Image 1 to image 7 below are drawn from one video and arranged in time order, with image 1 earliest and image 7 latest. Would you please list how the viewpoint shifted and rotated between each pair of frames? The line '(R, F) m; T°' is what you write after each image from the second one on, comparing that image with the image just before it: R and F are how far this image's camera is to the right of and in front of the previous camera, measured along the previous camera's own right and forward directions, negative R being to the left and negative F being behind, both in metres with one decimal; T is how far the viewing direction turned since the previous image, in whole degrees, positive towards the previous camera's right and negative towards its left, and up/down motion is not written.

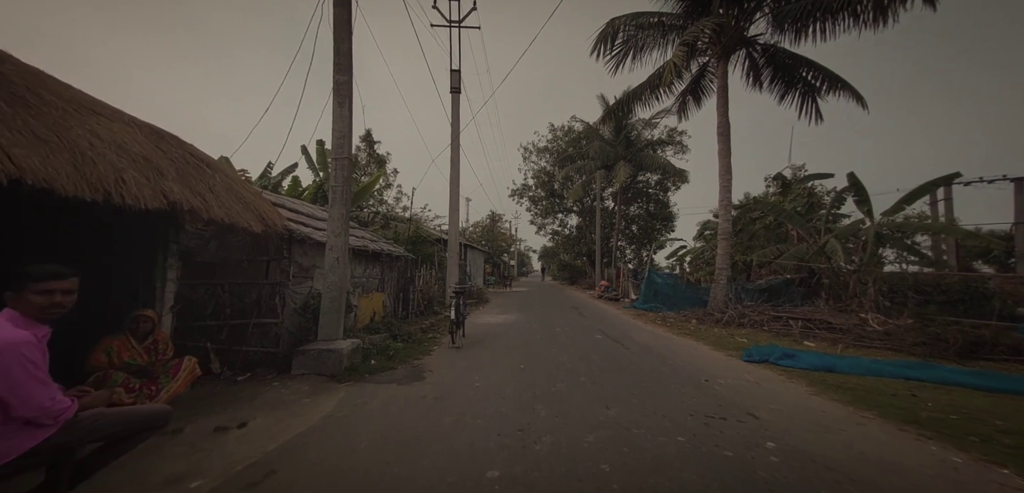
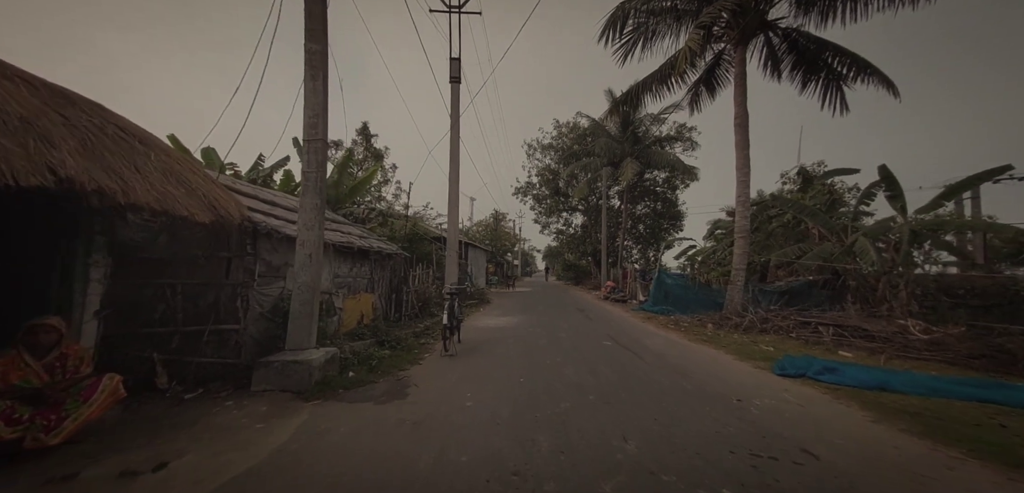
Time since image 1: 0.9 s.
(+0.1, +0.8) m; -1°
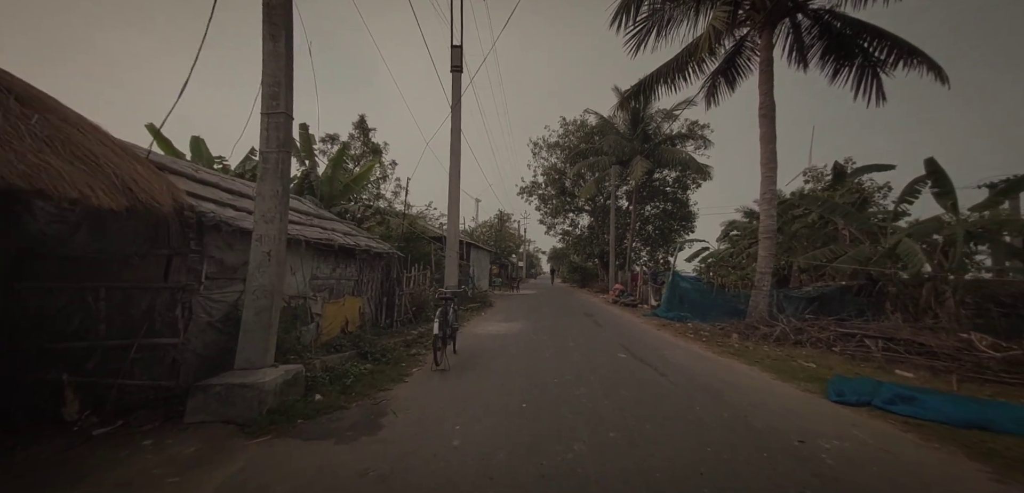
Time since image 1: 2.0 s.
(0.0, +1.0) m; -1°
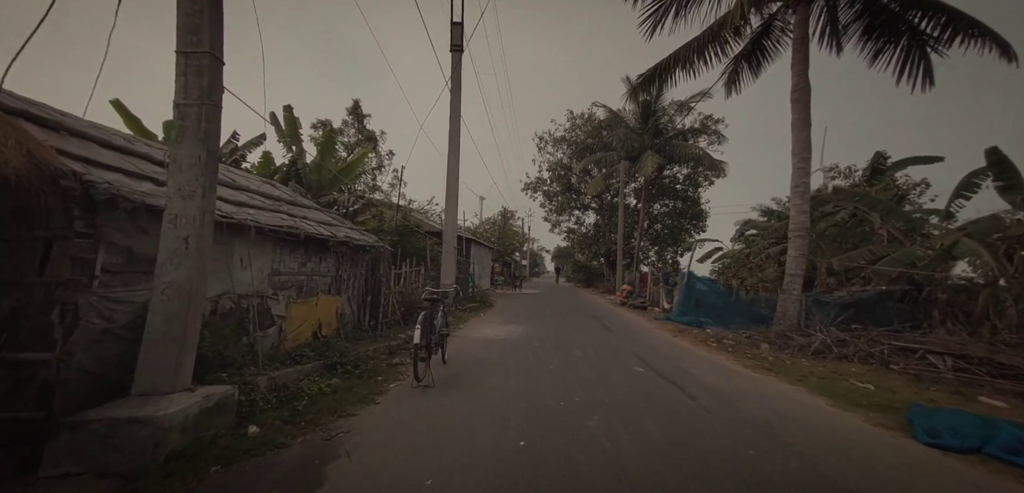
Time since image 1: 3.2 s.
(+0.1, +1.1) m; -1°
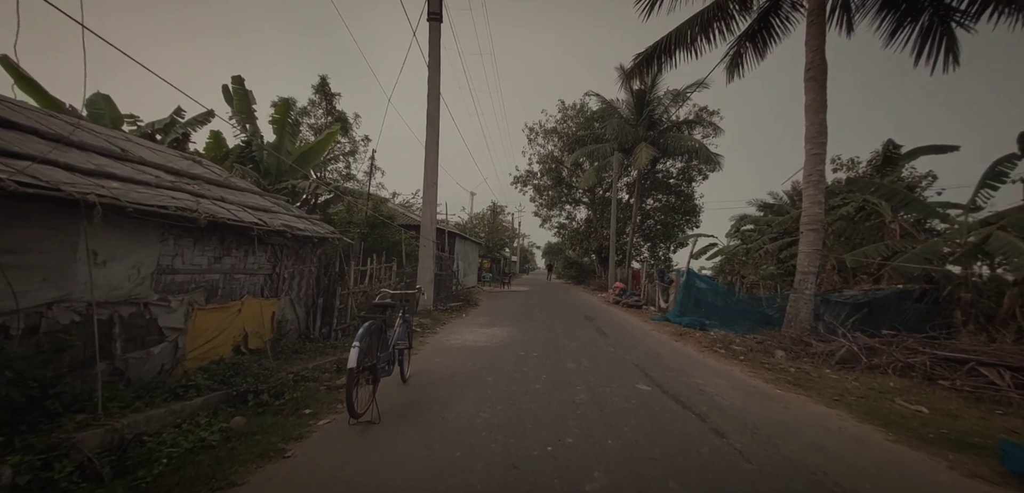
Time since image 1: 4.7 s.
(+0.2, +1.2) m; +1°
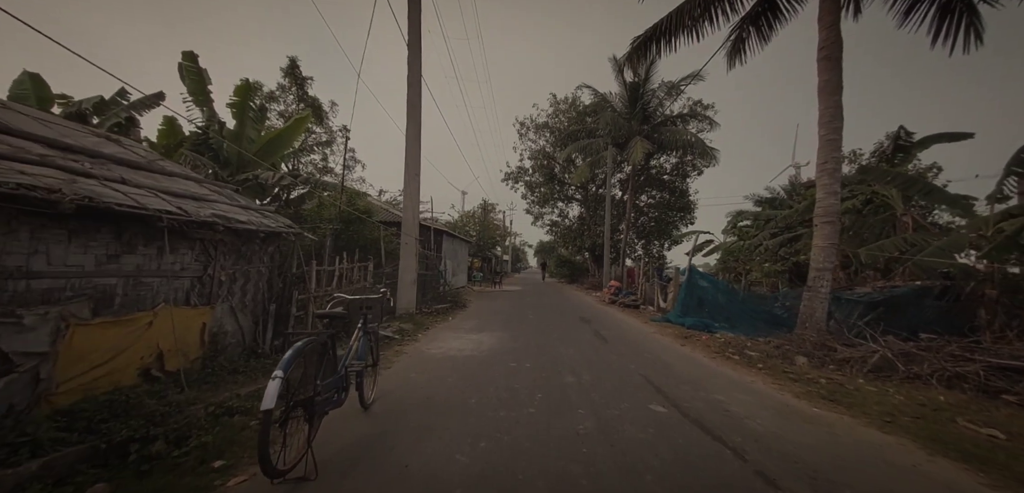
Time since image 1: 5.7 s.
(+0.1, +1.0) m; +1°
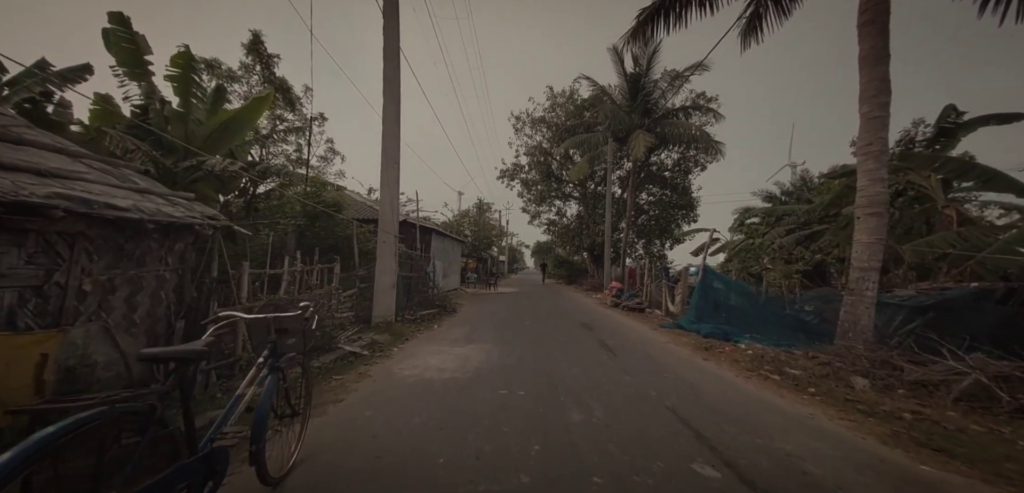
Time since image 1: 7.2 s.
(+0.1, +1.4) m; 0°
